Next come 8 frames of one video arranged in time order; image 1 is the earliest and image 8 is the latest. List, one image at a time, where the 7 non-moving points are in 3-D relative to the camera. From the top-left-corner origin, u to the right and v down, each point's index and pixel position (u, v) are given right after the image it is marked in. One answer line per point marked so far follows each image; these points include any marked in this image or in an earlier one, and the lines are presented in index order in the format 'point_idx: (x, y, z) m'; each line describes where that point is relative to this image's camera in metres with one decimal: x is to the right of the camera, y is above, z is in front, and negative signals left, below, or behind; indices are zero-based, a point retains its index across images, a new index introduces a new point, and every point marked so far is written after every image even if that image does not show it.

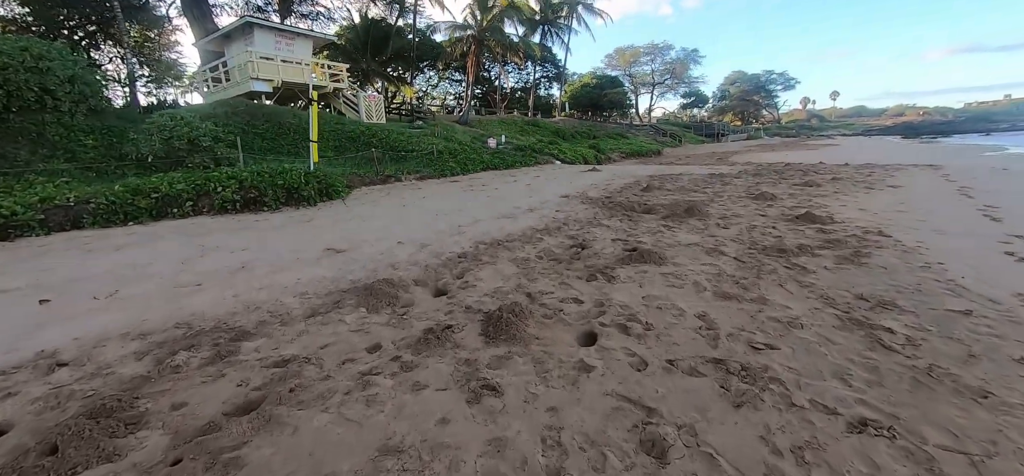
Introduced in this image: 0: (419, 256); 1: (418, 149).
0: (-1.1, -0.2, +4.6) m
1: (-3.7, +3.4, +15.1) m
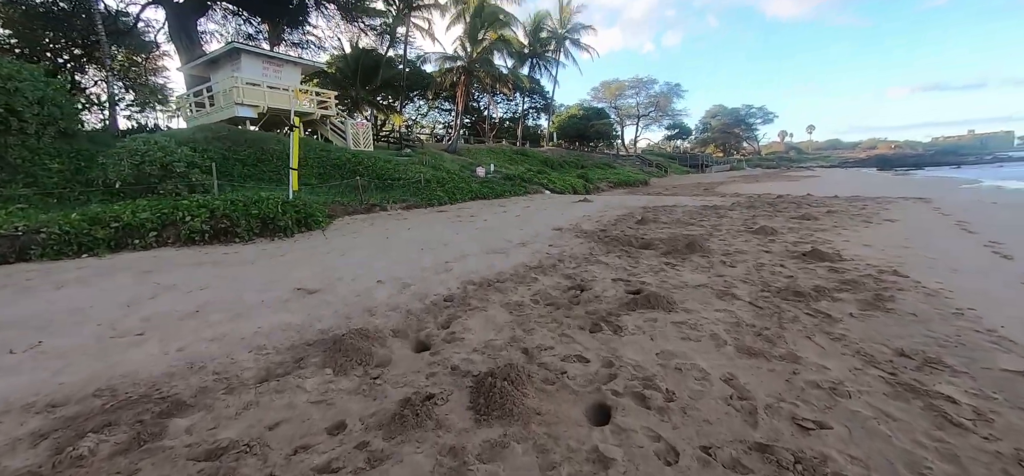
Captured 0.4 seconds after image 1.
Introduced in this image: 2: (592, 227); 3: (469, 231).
0: (-1.2, -0.6, +4.1) m
1: (-4.1, +2.3, +14.8) m
2: (+1.6, +0.2, +7.9) m
3: (-0.9, +0.1, +7.8) m
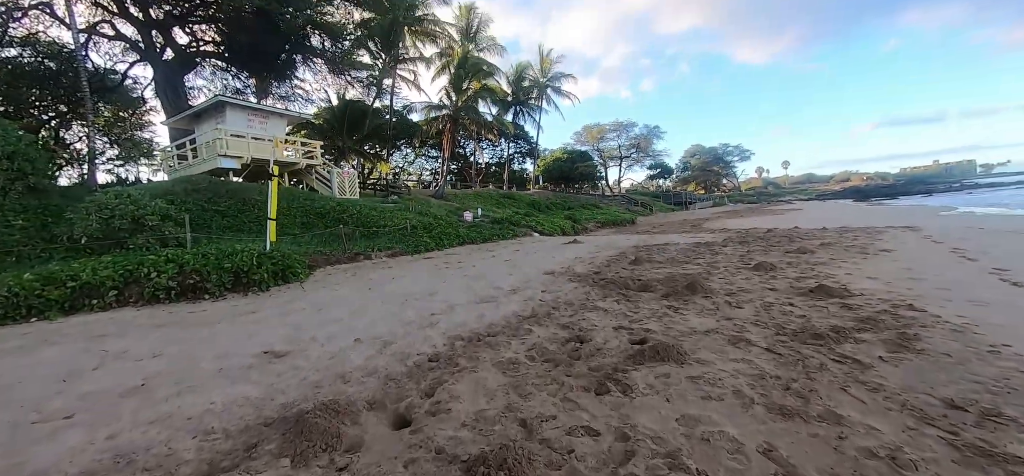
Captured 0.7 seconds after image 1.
0: (-1.3, -1.1, +3.7) m
1: (-4.5, +0.5, +14.4) m
2: (+1.4, -0.6, +7.6) m
3: (-1.0, -0.8, +7.4) m
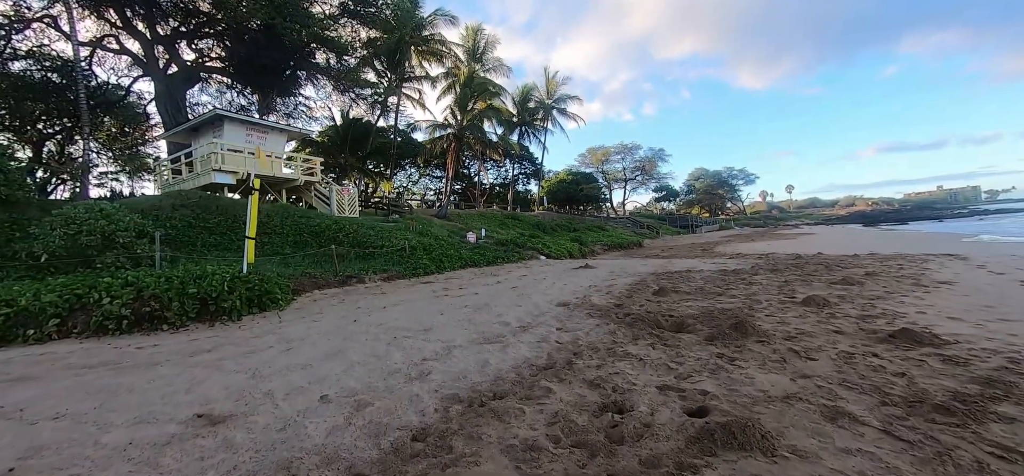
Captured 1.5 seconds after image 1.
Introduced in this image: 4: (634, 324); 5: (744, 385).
0: (-1.2, -1.4, +2.7) m
1: (-4.3, -0.2, +13.6) m
2: (+1.6, -1.1, +6.6) m
3: (-0.9, -1.2, +6.4) m
4: (+1.6, -1.1, +5.1) m
5: (+1.9, -1.2, +3.3) m
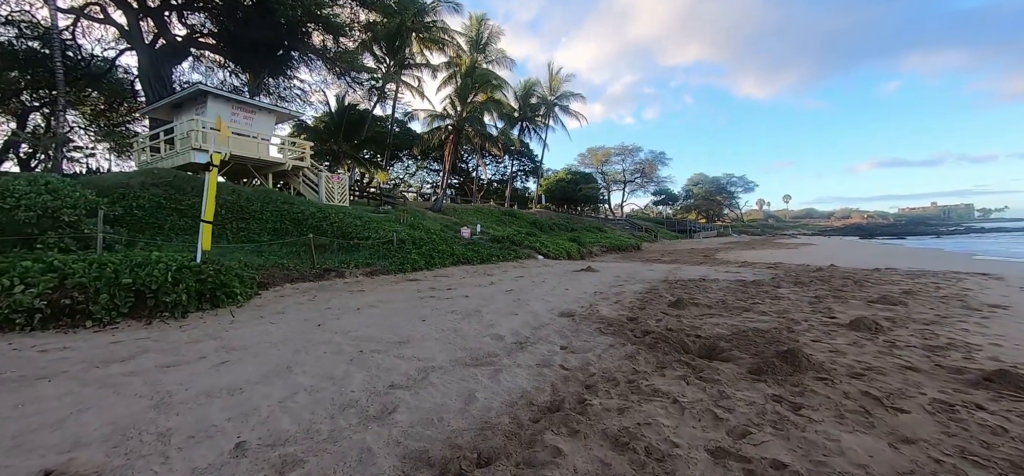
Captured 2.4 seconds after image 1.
0: (-1.2, -1.3, +1.7) m
1: (-4.4, +0.1, +12.6) m
2: (+1.5, -1.1, +5.7) m
3: (-1.0, -1.1, +5.4) m
4: (+1.5, -1.2, +4.2) m
5: (+1.9, -1.3, +2.3) m
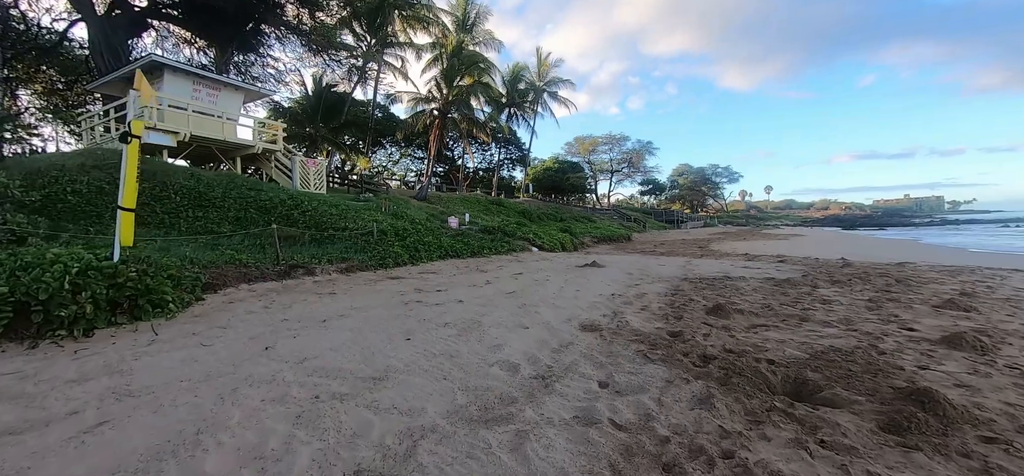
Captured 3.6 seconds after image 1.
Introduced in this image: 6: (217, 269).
0: (-0.9, -1.3, +0.5) m
1: (-4.6, +0.3, +11.2) m
2: (+1.6, -1.0, +4.6) m
3: (-0.9, -1.0, +4.2) m
4: (+1.7, -1.1, +3.0) m
5: (+2.1, -1.3, +1.2) m
6: (-5.0, -0.5, +6.6) m
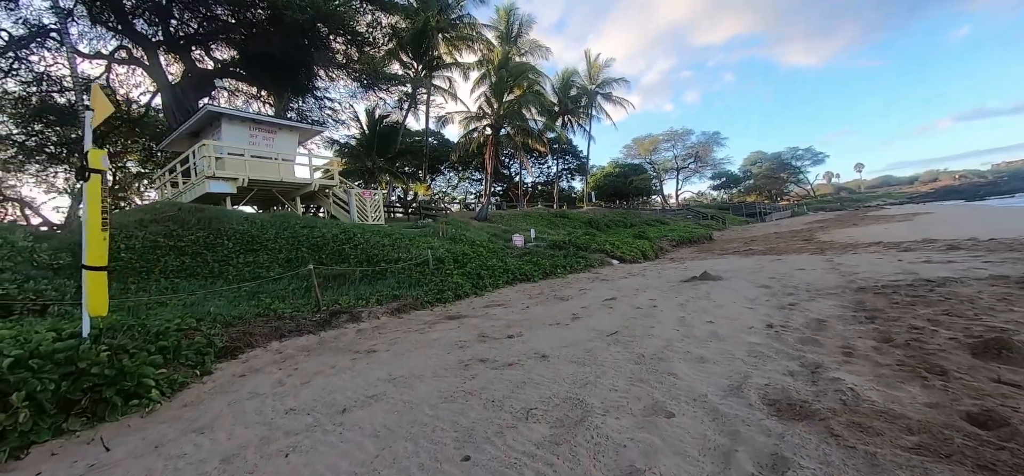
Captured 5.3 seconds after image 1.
0: (-0.7, -1.4, -1.2) m
1: (-2.7, -0.5, +9.9) m
2: (+2.5, -1.0, +2.4) m
3: (0.0, -1.2, +2.5) m
4: (+2.3, -1.0, +0.9) m
5: (+2.5, -1.1, -1.0) m
6: (-3.8, -1.2, +5.5) m
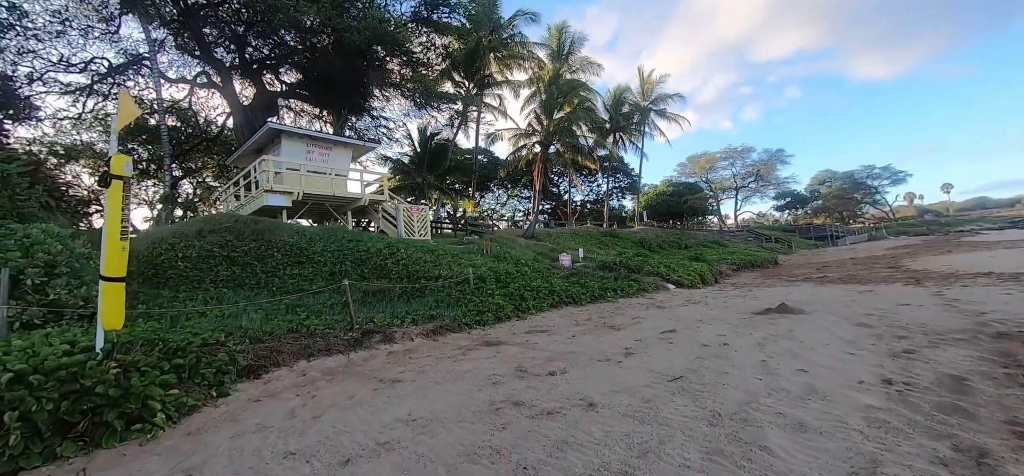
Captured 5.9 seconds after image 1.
0: (-0.9, -1.3, -1.7) m
1: (-1.6, -0.9, +9.6) m
2: (+2.6, -1.2, +1.5) m
3: (+0.1, -1.3, +1.8) m
4: (+2.3, -1.1, 0.0) m
5: (+2.2, -1.1, -1.9) m
6: (-3.3, -1.4, +5.3) m
